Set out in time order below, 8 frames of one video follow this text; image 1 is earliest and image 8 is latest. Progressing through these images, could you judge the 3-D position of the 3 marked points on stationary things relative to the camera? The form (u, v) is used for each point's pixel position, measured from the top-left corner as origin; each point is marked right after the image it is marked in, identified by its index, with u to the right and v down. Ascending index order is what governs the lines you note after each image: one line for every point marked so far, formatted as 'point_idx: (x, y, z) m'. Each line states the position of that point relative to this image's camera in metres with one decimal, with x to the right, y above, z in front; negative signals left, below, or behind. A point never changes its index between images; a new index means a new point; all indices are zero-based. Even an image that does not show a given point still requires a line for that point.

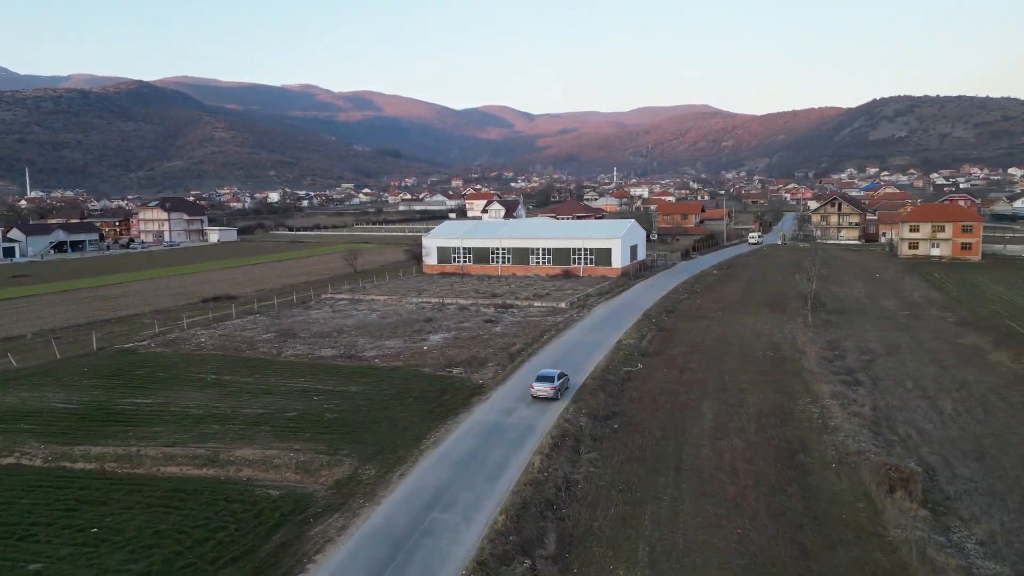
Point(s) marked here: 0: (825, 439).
0: (+6.5, -3.2, +15.1) m
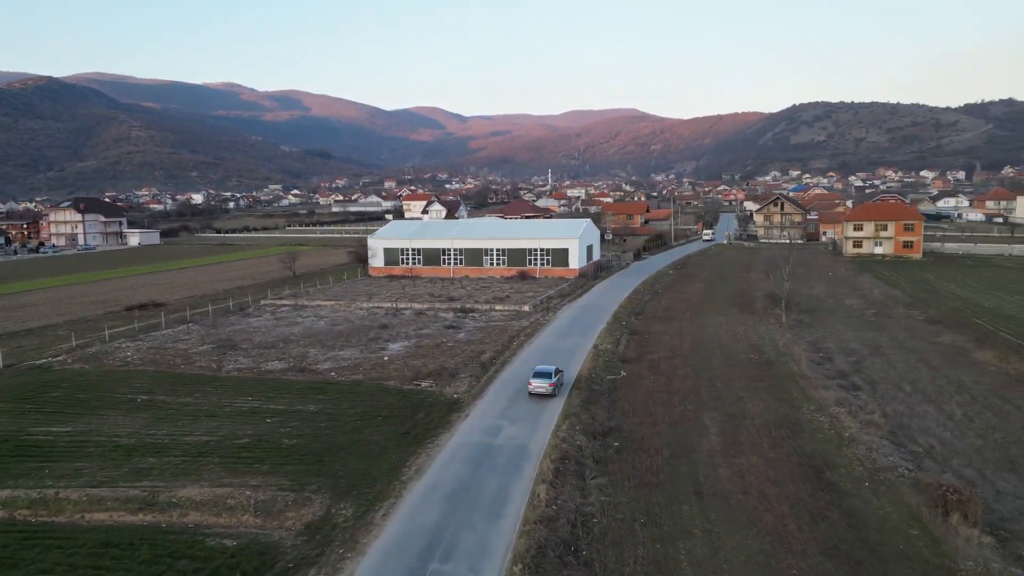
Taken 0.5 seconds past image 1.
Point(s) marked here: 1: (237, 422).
0: (+6.4, -3.2, +13.8) m
1: (-6.1, -3.0, +15.9) m
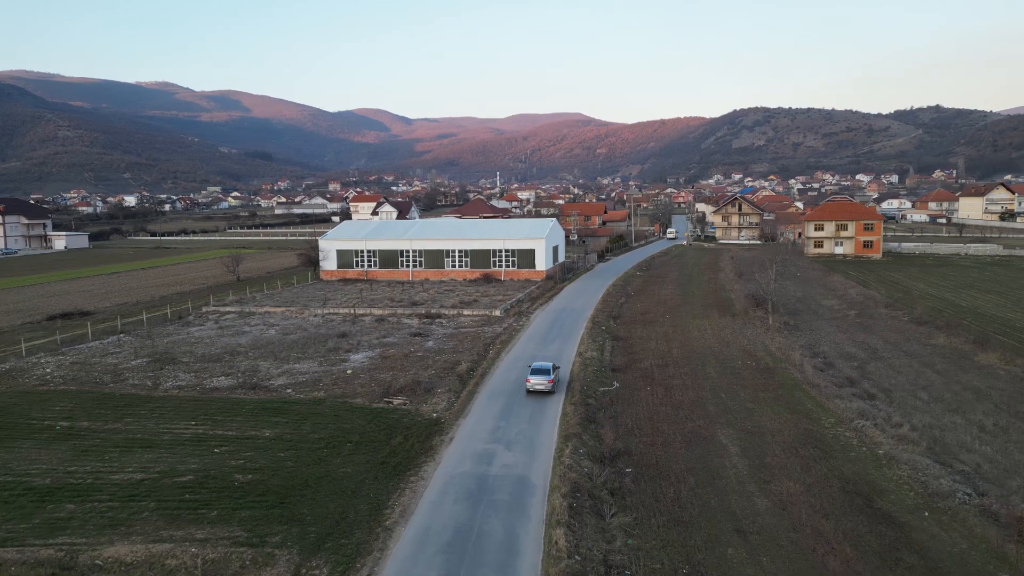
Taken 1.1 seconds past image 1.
0: (+6.4, -3.2, +12.2) m
1: (-6.2, -3.1, +13.4) m
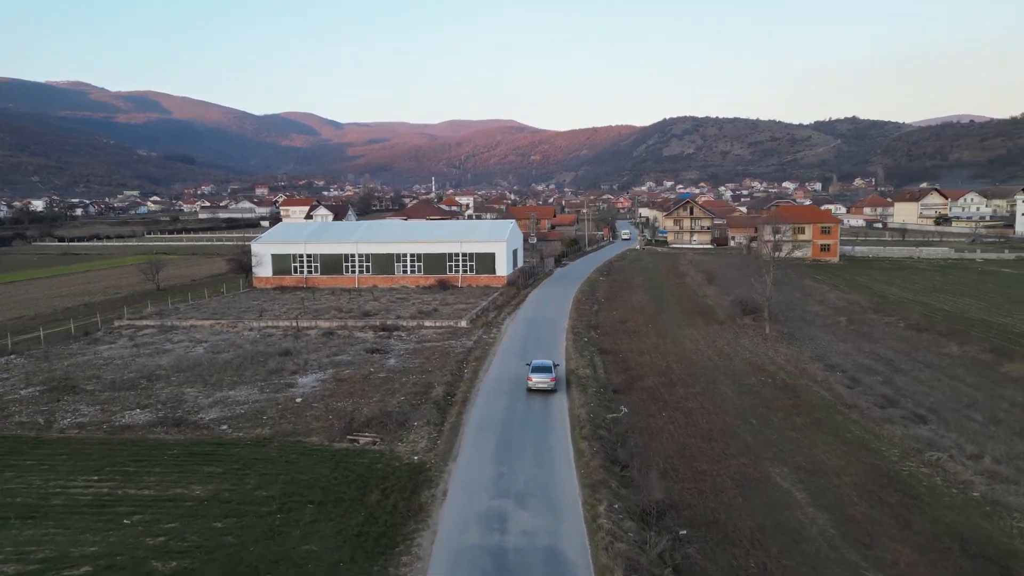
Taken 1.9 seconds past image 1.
0: (+6.7, -3.2, +9.8) m
1: (-5.9, -3.2, +9.7) m
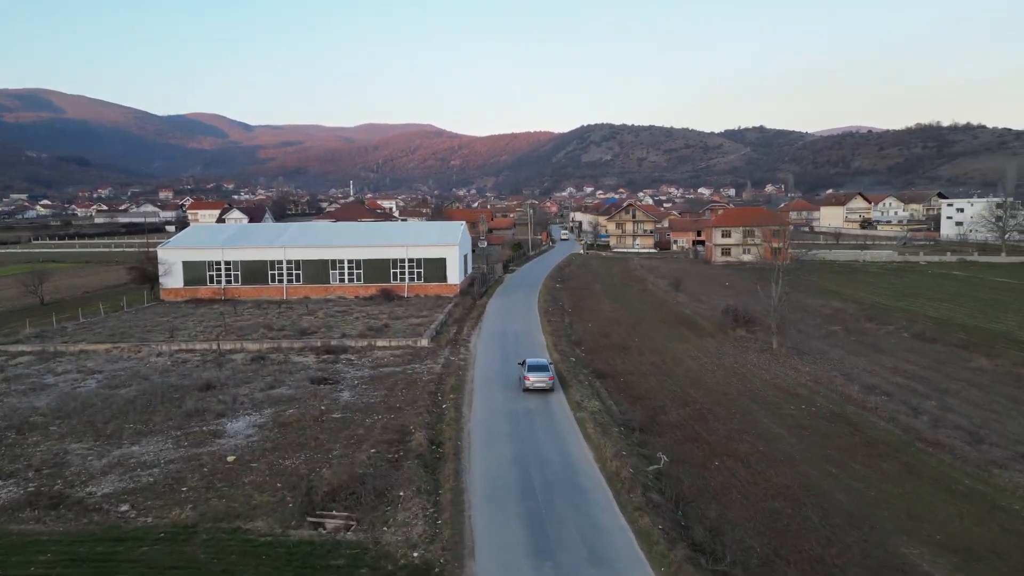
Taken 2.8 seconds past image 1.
0: (+7.4, -3.4, +7.0) m
1: (-5.1, -3.5, +5.5) m
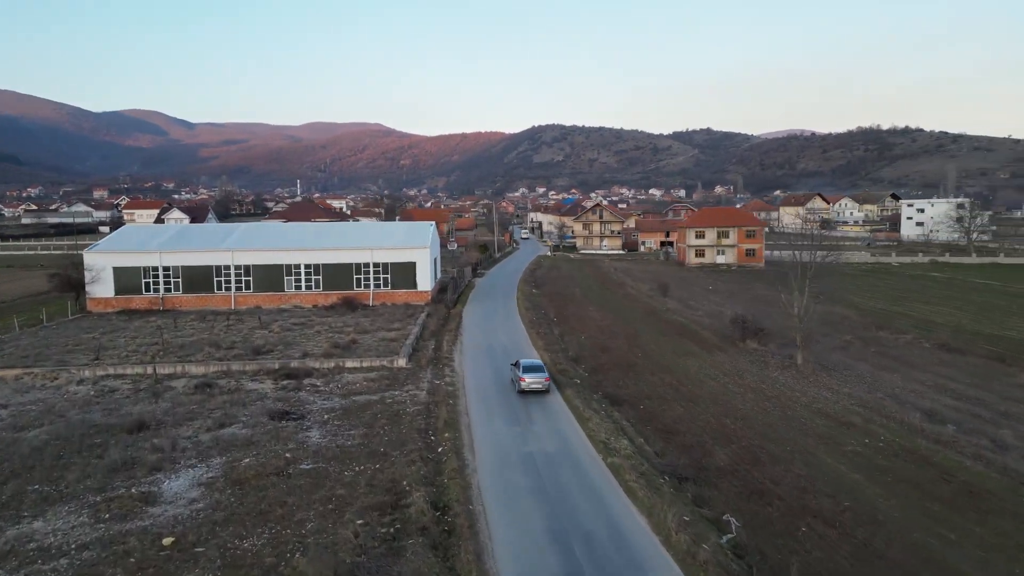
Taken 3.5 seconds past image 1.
0: (+8.1, -3.6, +4.8) m
1: (-4.3, -3.8, +2.5) m
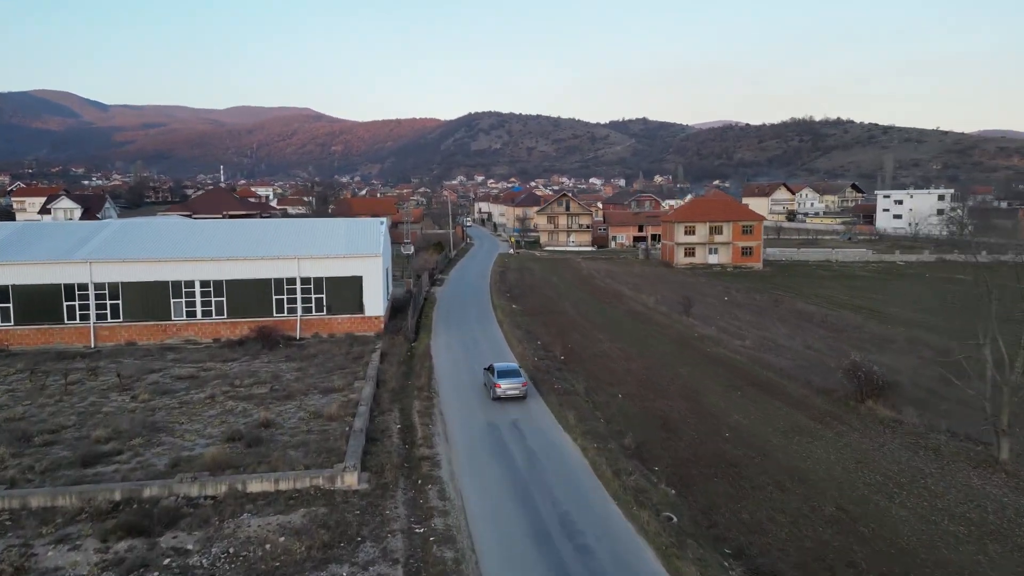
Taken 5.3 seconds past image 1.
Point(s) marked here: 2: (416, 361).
0: (+9.7, -4.5, -1.8) m
1: (-2.5, -4.8, -5.2) m
2: (-2.4, -1.6, +17.5) m
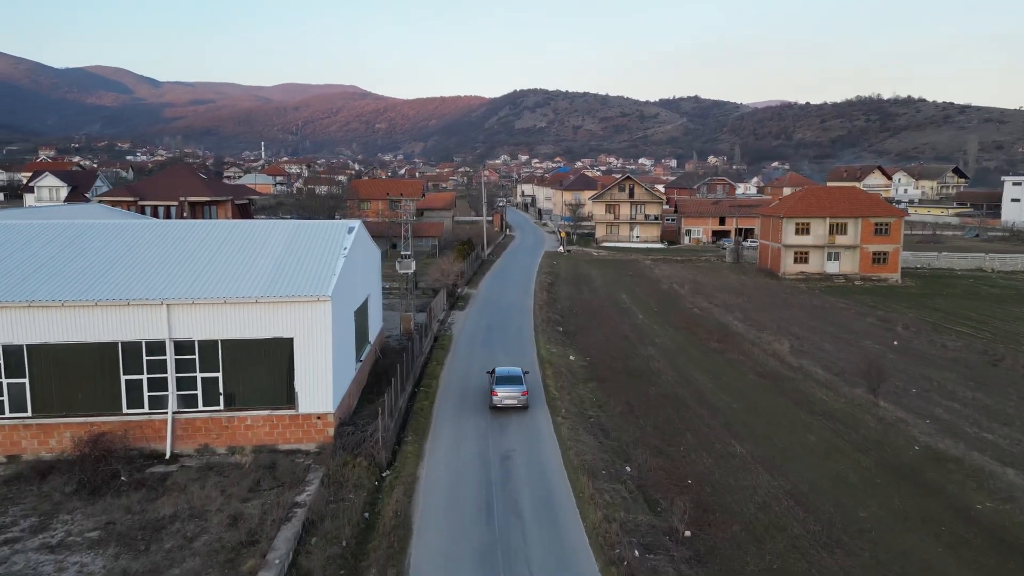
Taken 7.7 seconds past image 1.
0: (+9.3, -6.4, -11.7) m
1: (-3.0, -6.6, -14.4) m
2: (-1.6, -2.7, +8.2) m
